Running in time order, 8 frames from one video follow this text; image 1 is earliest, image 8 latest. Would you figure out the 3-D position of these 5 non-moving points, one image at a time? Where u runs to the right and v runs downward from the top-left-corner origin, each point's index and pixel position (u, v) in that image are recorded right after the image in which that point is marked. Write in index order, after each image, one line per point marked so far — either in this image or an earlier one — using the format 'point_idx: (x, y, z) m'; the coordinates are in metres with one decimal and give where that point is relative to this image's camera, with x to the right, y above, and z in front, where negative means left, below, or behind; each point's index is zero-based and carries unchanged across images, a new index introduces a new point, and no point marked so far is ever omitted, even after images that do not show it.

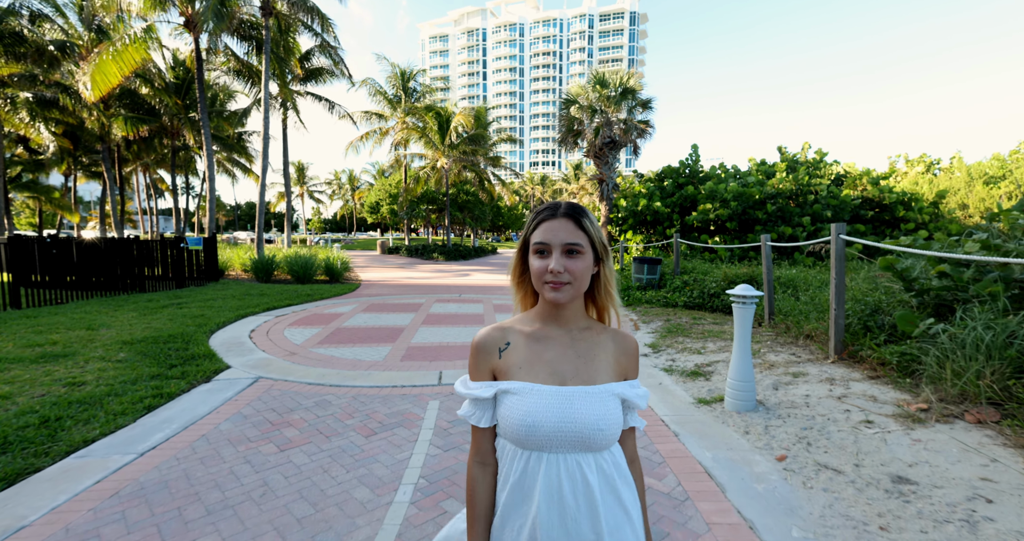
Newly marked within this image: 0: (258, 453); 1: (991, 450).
0: (-1.9, -1.4, +3.8) m
1: (+3.0, -1.1, +3.1) m
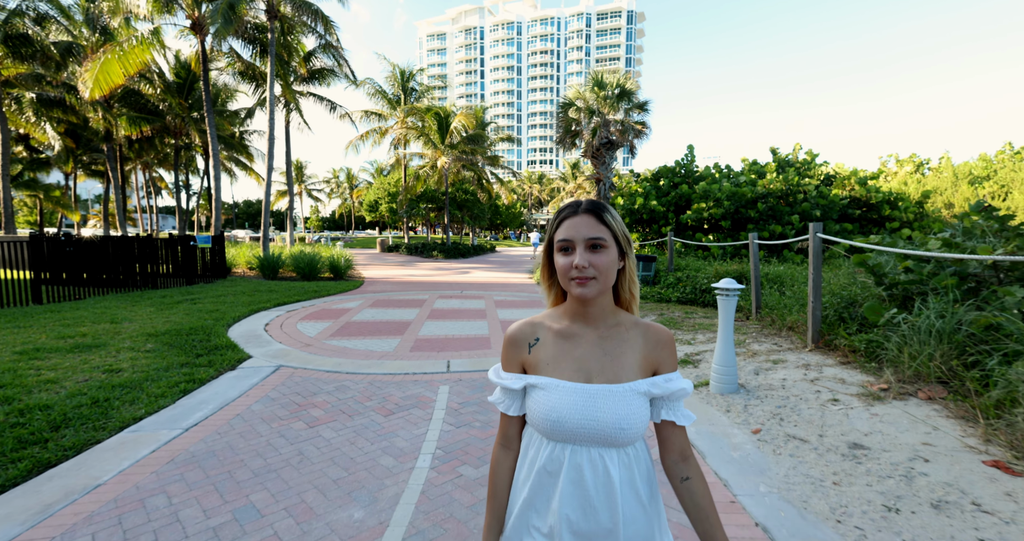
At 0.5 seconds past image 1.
0: (-1.9, -1.3, +4.2) m
1: (+3.1, -1.1, +3.6) m
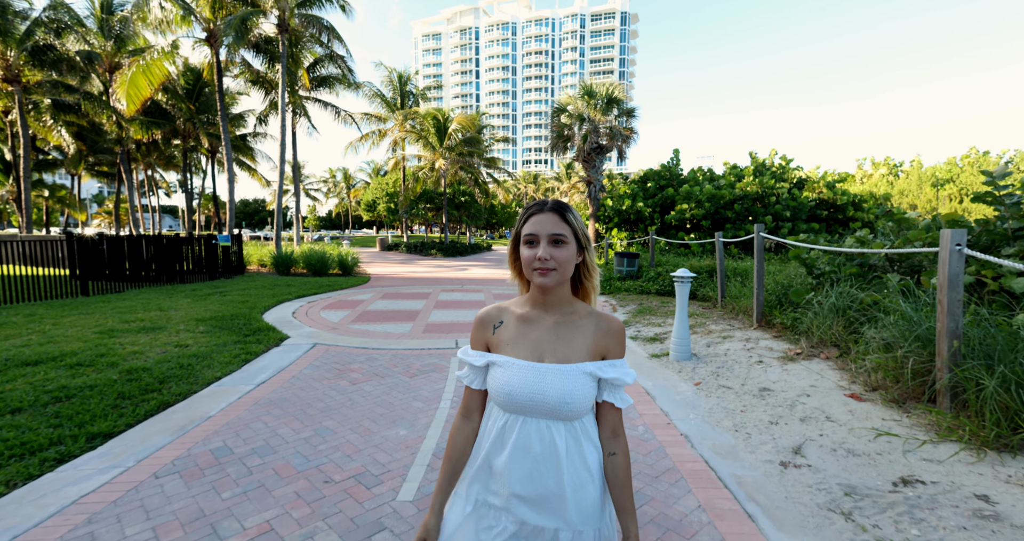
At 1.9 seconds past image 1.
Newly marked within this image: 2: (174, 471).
0: (-1.9, -1.2, +5.4) m
1: (+3.1, -1.0, +4.8) m
2: (-2.3, -1.4, +3.4) m
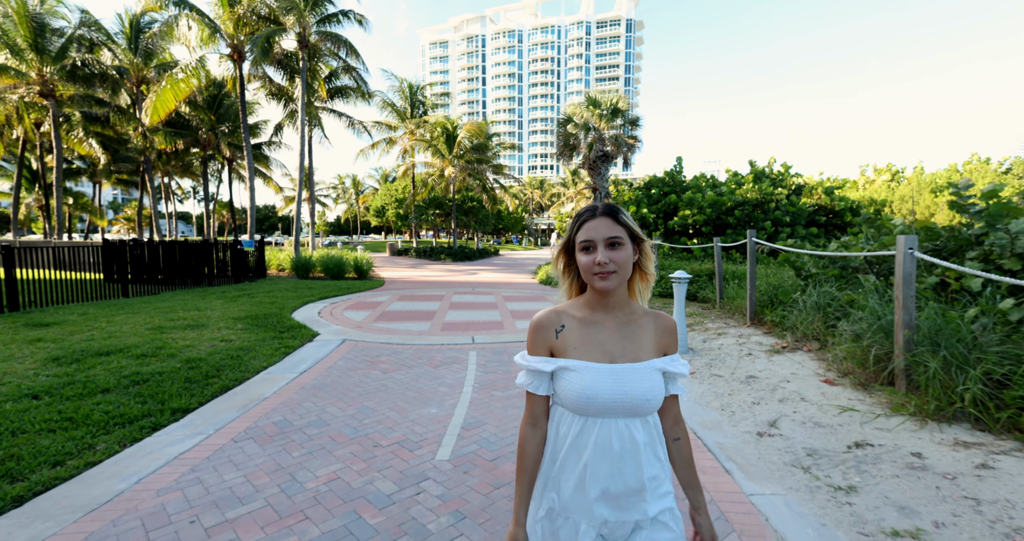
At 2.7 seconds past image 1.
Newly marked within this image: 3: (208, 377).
0: (-1.7, -1.3, +6.1) m
1: (+3.2, -1.0, +5.4) m
2: (-2.2, -1.4, +4.1) m
3: (-3.5, -1.2, +5.6) m
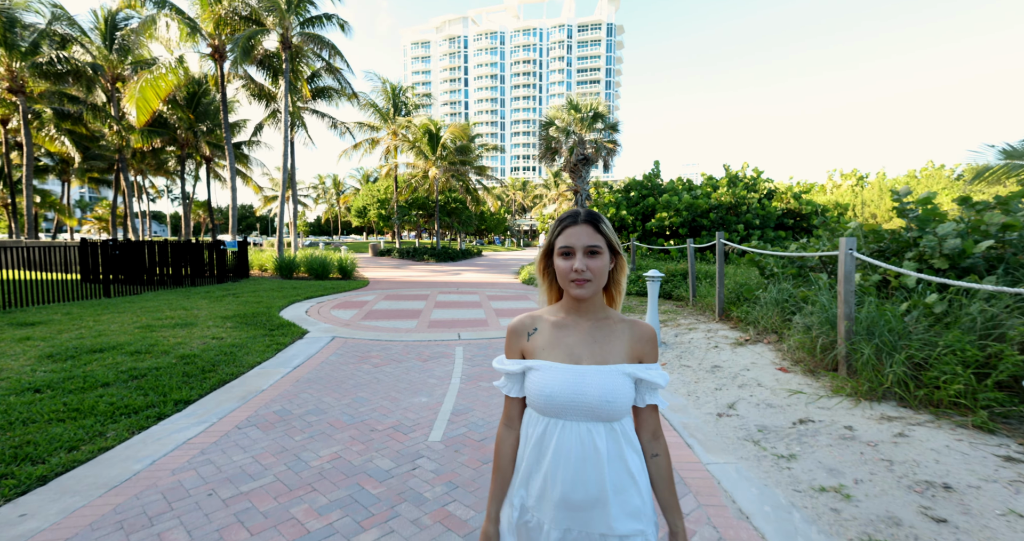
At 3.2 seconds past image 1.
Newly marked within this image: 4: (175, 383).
0: (-1.9, -1.2, +6.4) m
1: (+3.0, -1.0, +5.9) m
2: (-2.3, -1.4, +4.4) m
3: (-3.7, -1.2, +5.8) m
4: (-3.6, -1.2, +5.3) m
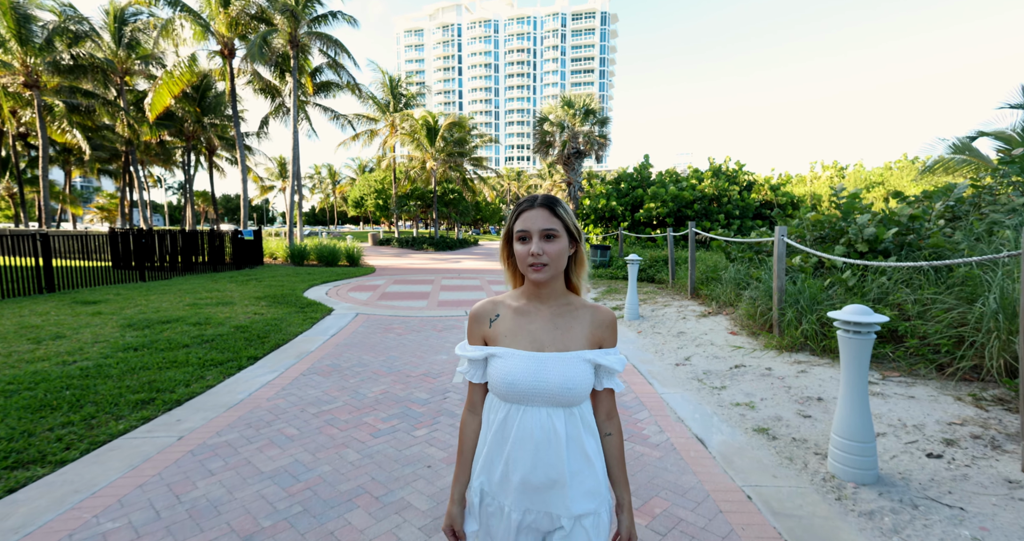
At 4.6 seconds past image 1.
0: (-1.9, -1.0, +7.6) m
1: (+3.1, -0.7, +7.2) m
2: (-2.3, -1.2, +5.6) m
3: (-3.6, -1.0, +7.0) m
4: (-3.6, -1.0, +6.5) m
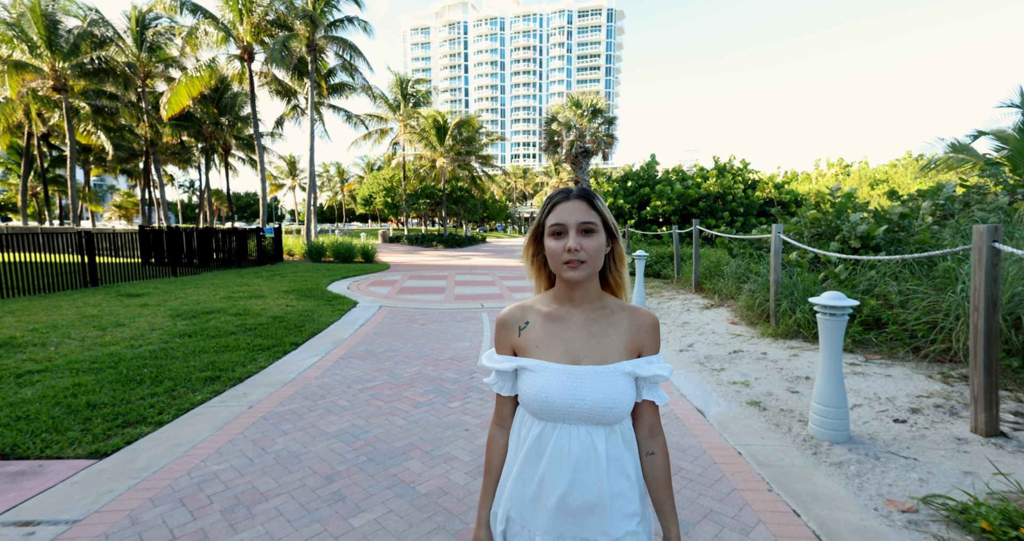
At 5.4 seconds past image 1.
0: (-1.7, -0.9, +8.2) m
1: (+3.3, -0.7, +7.7) m
2: (-2.1, -1.1, +6.2) m
3: (-3.4, -0.9, +7.7) m
4: (-3.3, -0.9, +7.1) m
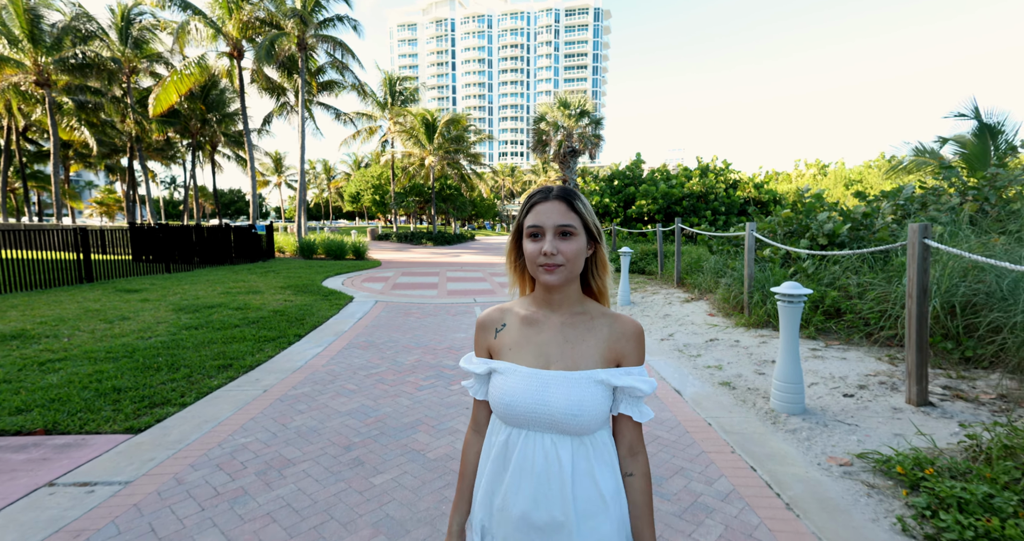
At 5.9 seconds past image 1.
0: (-1.8, -0.8, +8.6) m
1: (+3.2, -0.6, +8.2) m
2: (-2.2, -1.0, +6.6) m
3: (-3.5, -0.8, +8.0) m
4: (-3.5, -0.8, +7.5) m
